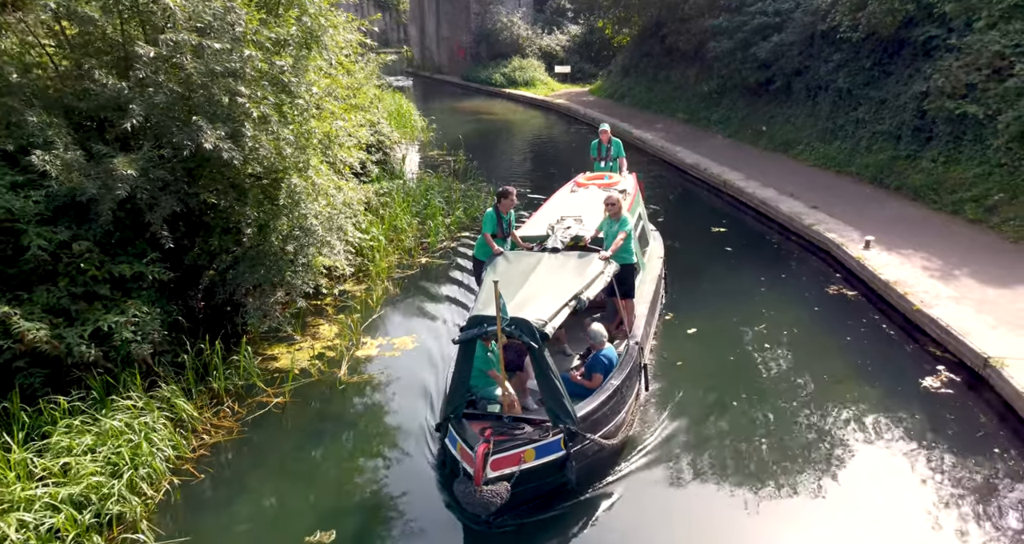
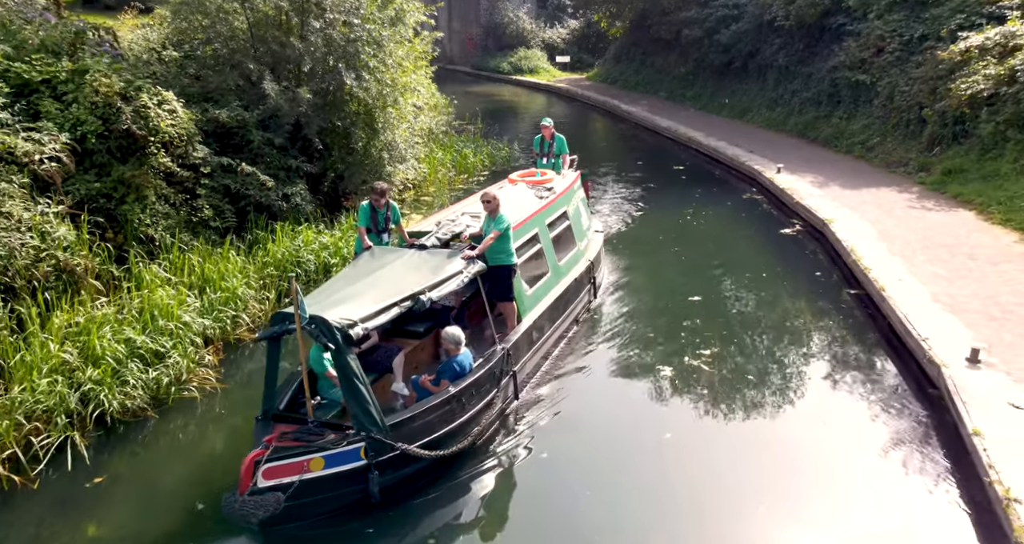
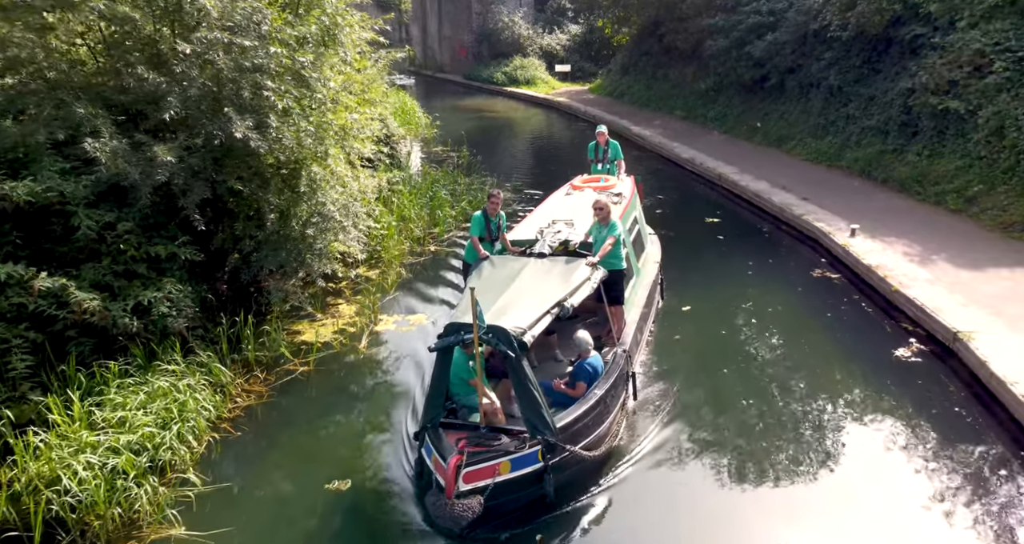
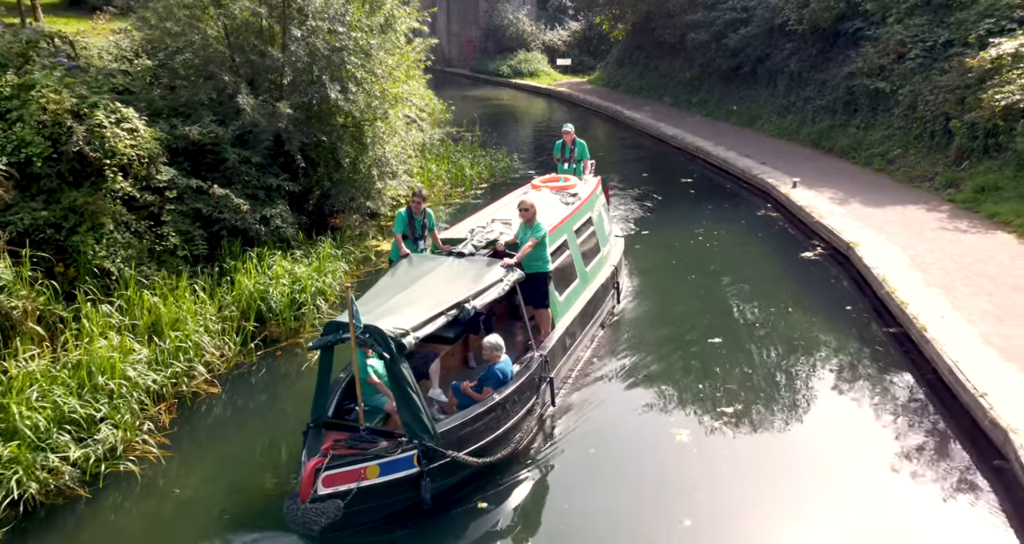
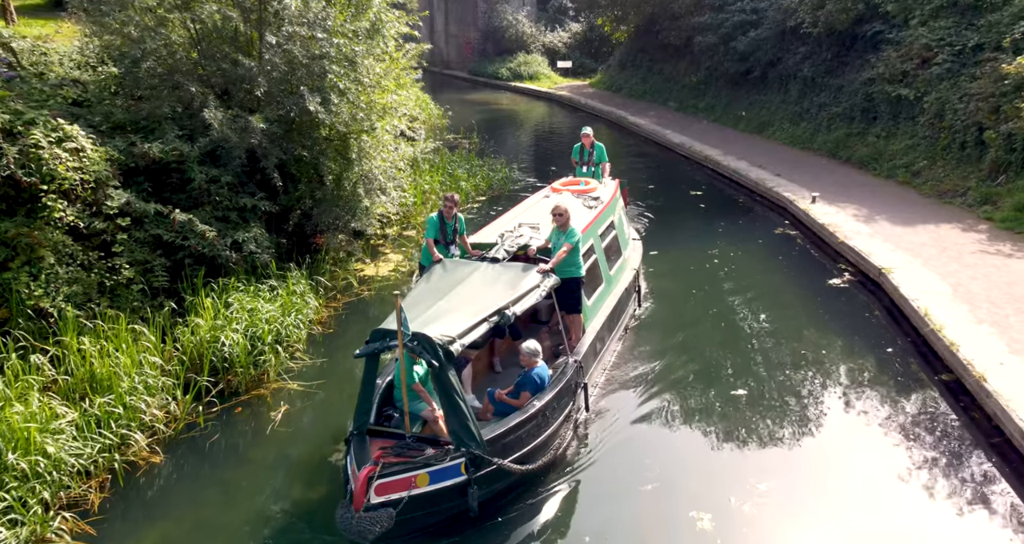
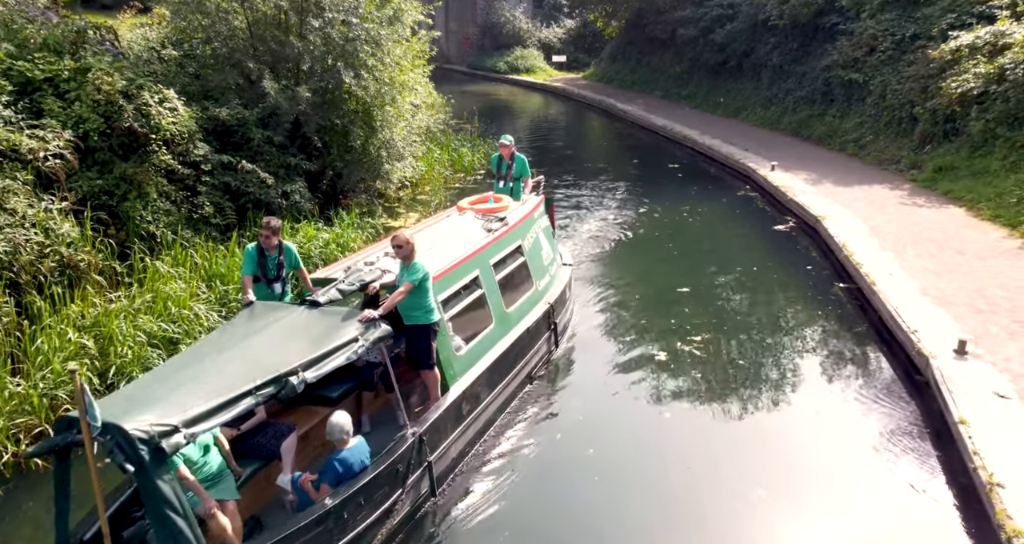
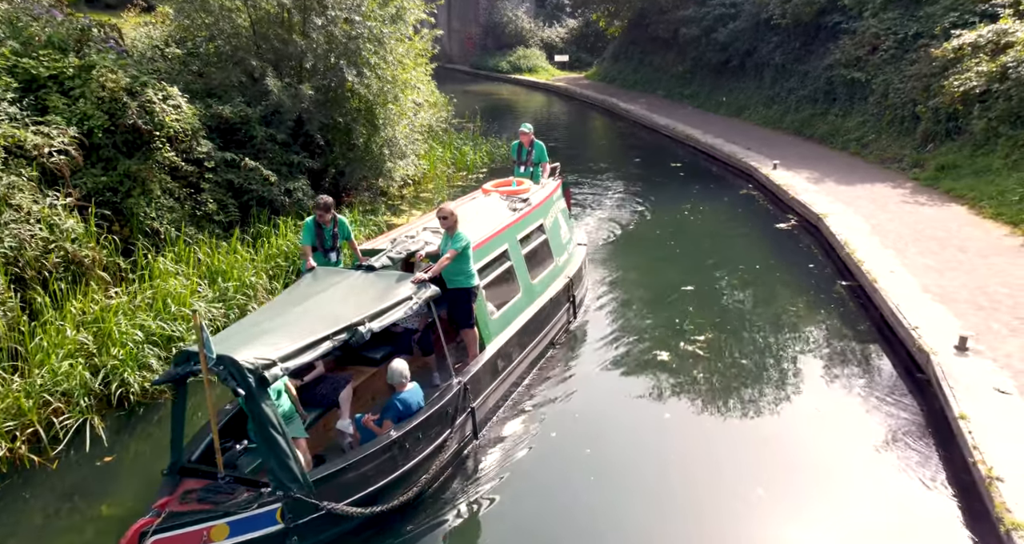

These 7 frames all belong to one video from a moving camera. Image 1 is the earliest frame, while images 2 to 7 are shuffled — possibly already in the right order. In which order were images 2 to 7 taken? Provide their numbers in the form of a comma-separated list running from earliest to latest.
3, 5, 4, 2, 7, 6
